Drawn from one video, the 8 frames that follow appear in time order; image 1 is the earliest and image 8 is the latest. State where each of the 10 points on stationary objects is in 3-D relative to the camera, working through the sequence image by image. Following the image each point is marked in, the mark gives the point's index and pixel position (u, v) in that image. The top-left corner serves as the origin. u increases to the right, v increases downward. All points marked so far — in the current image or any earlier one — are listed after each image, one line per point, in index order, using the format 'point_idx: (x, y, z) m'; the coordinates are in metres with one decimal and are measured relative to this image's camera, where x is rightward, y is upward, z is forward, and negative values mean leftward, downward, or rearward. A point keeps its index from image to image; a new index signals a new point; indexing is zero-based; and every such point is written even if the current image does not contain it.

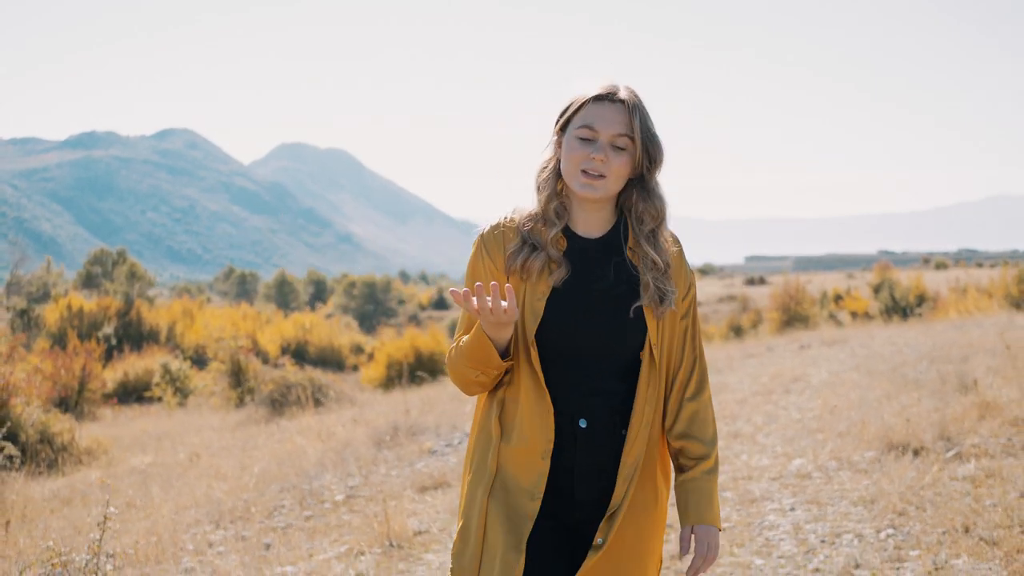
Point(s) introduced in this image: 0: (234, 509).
0: (-2.4, -1.9, +6.4) m
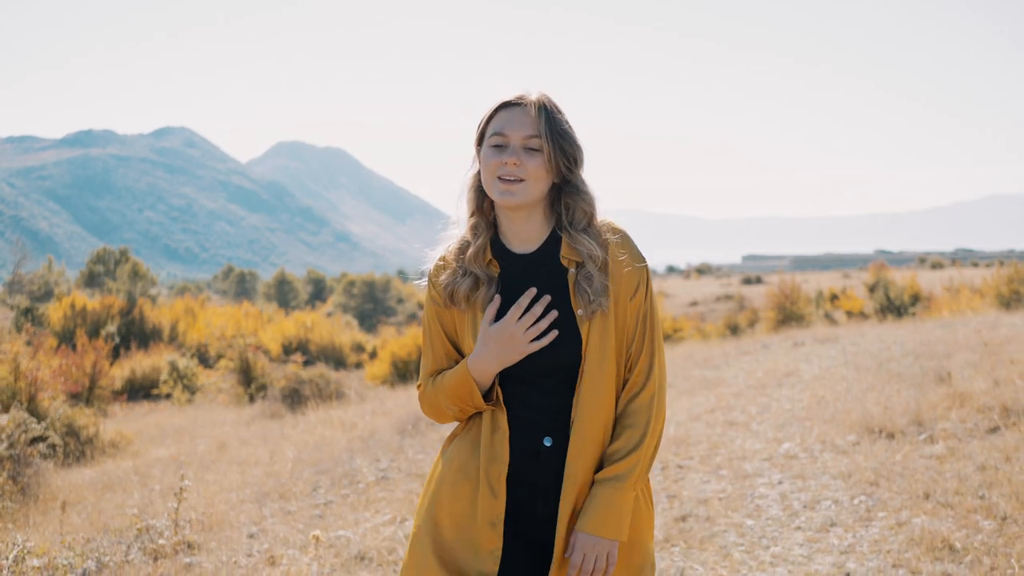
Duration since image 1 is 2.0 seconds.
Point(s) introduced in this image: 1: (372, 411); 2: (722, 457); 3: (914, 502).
0: (-2.2, -1.9, +7.1) m
1: (-2.3, -2.0, +12.4) m
2: (+1.9, -1.5, +6.9) m
3: (+2.5, -1.3, +4.7) m
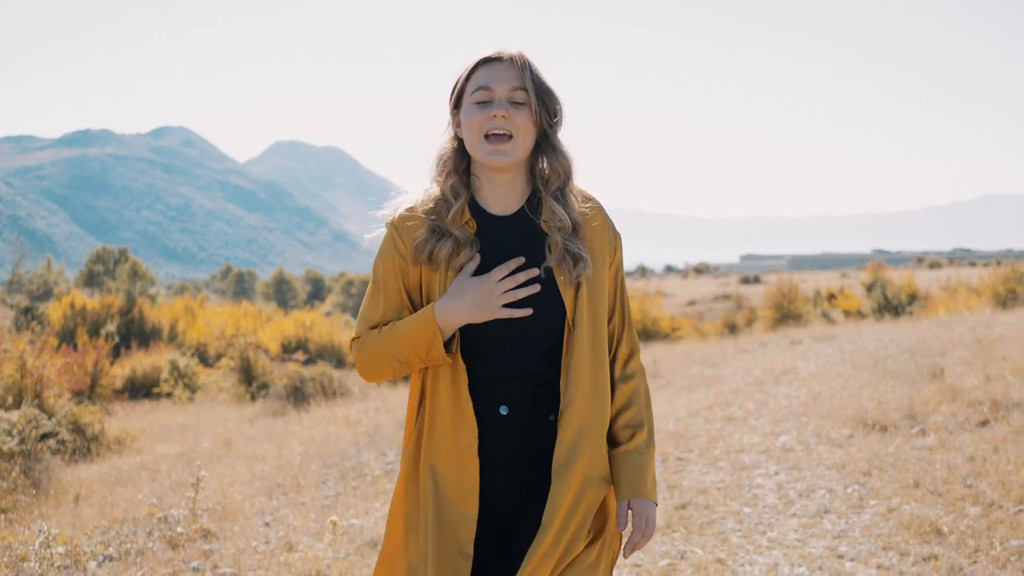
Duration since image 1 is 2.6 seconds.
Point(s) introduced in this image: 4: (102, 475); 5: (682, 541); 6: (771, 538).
0: (-2.2, -1.8, +7.3) m
1: (-2.3, -2.0, +12.6) m
2: (+2.0, -1.5, +7.1) m
3: (+2.5, -1.3, +4.9) m
4: (-5.7, -2.6, +10.5) m
5: (+1.0, -1.5, +4.5) m
6: (+1.5, -1.4, +4.4) m
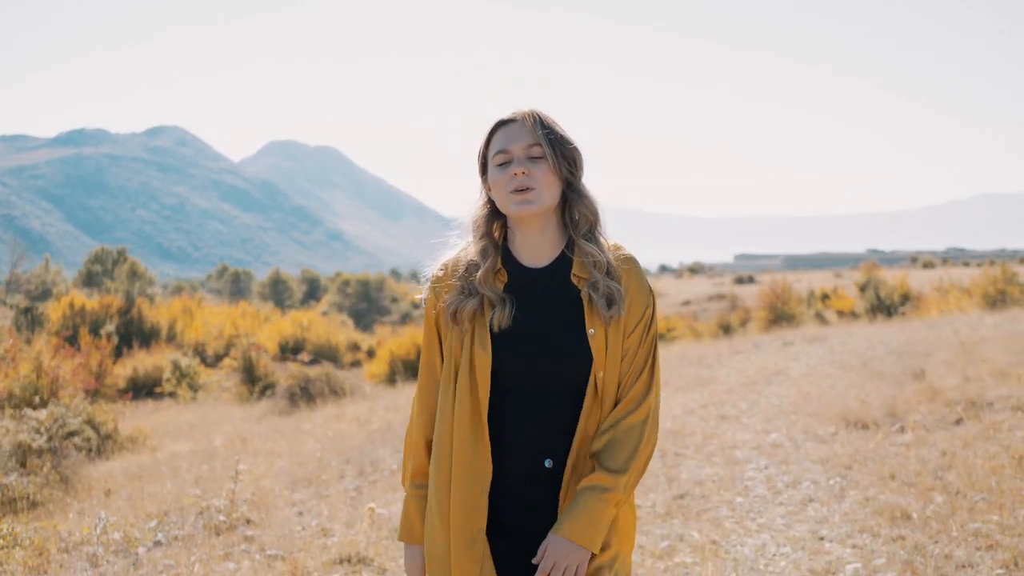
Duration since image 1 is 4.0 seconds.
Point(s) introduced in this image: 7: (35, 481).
0: (-2.1, -1.9, +7.8) m
1: (-2.2, -2.1, +13.1) m
2: (+2.0, -1.6, +7.6) m
3: (+2.6, -1.4, +5.4) m
4: (-5.6, -2.6, +11.0) m
5: (+1.1, -1.6, +5.0) m
6: (+1.6, -1.5, +4.9) m
7: (-5.5, -2.2, +8.8) m
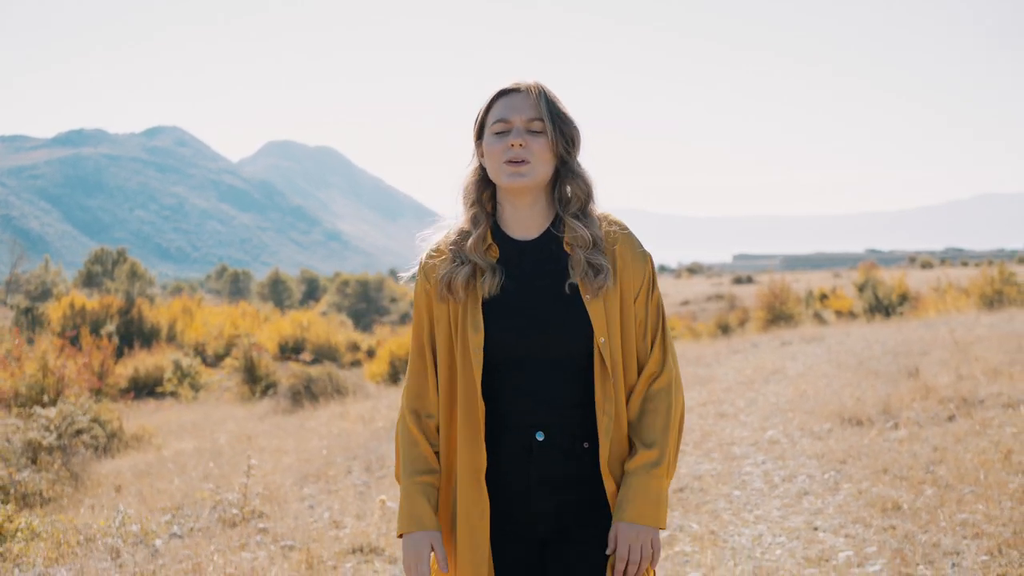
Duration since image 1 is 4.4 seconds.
0: (-2.1, -1.9, +8.0) m
1: (-2.2, -2.1, +13.3) m
2: (+2.1, -1.6, +7.8) m
3: (+2.7, -1.4, +5.6) m
4: (-5.6, -2.6, +11.2) m
5: (+1.1, -1.6, +5.2) m
6: (+1.6, -1.5, +5.1) m
7: (-5.5, -2.2, +9.0) m
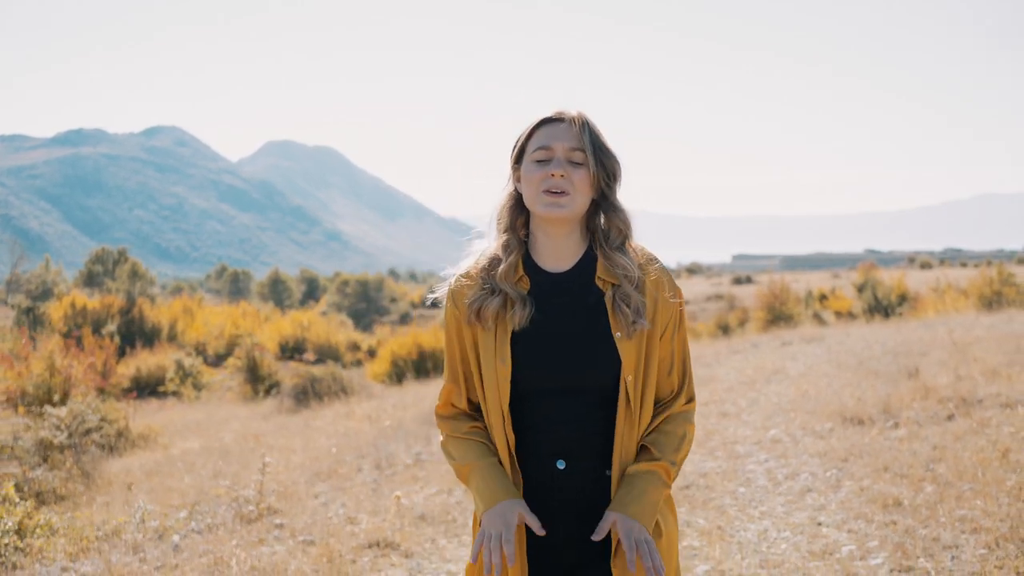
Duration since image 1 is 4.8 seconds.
0: (-2.0, -1.9, +8.1) m
1: (-2.1, -2.1, +13.4) m
2: (+2.1, -1.6, +8.0) m
3: (+2.7, -1.4, +5.7) m
4: (-5.5, -2.6, +11.3) m
5: (+1.2, -1.6, +5.3) m
6: (+1.7, -1.5, +5.3) m
7: (-5.4, -2.2, +9.1) m
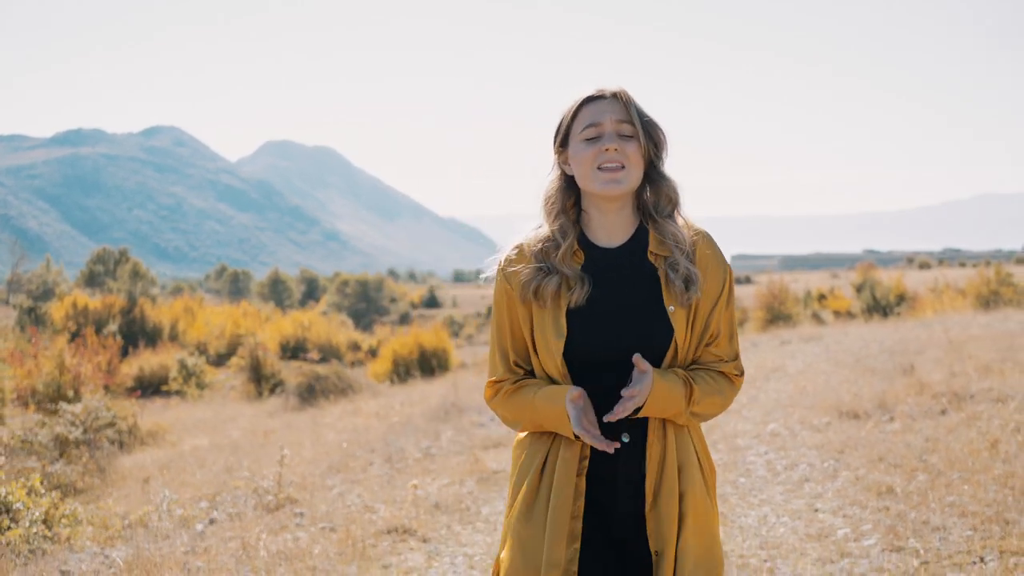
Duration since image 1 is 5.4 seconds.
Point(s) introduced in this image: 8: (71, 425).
0: (-1.9, -1.9, +8.3) m
1: (-2.1, -2.1, +13.7) m
2: (+2.2, -1.6, +8.2) m
3: (+2.8, -1.4, +6.0) m
4: (-5.4, -2.6, +11.5) m
5: (+1.3, -1.6, +5.6) m
6: (+1.8, -1.5, +5.5) m
7: (-5.4, -2.2, +9.4) m
8: (-6.5, -2.0, +11.3) m
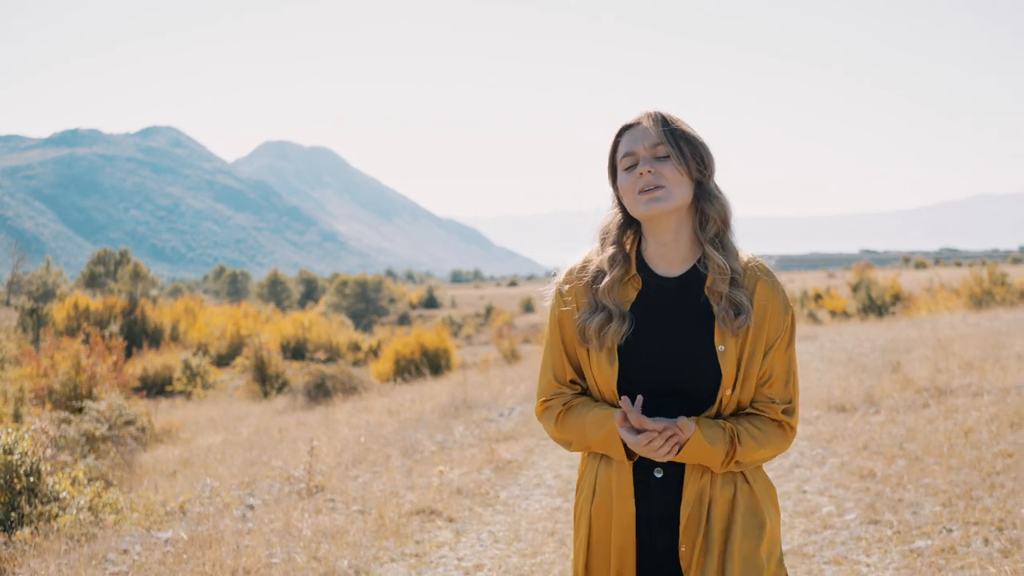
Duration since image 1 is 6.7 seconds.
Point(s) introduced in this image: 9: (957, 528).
0: (-1.8, -1.9, +8.9) m
1: (-2.0, -2.1, +14.2) m
2: (+2.3, -1.6, +8.7) m
3: (+2.9, -1.4, +6.5) m
4: (-5.3, -2.7, +12.0) m
5: (+1.4, -1.6, +6.1) m
6: (+1.9, -1.5, +6.0) m
7: (-5.3, -2.3, +9.9) m
8: (-6.4, -2.1, +11.8) m
9: (+2.5, -1.4, +4.3) m
